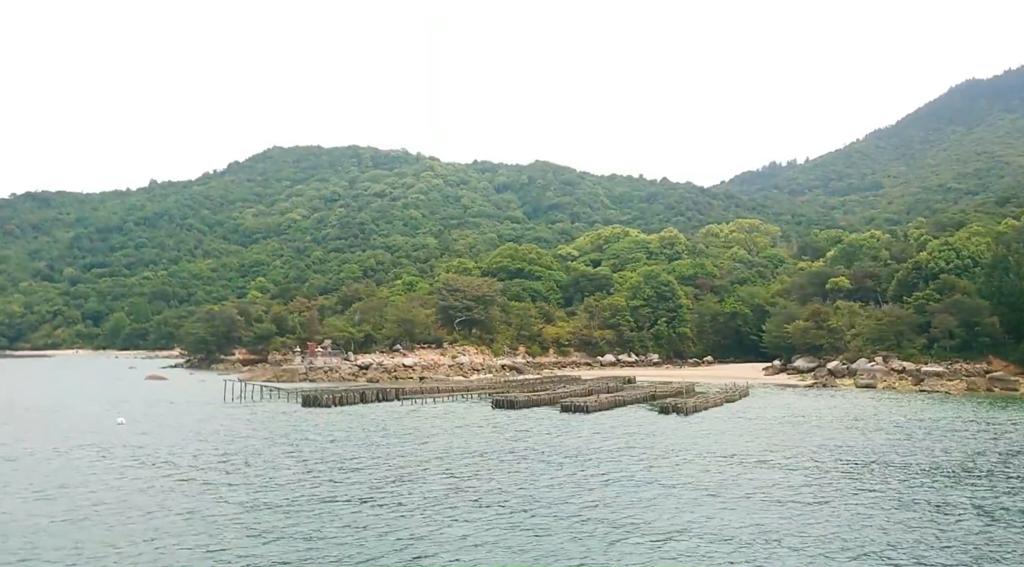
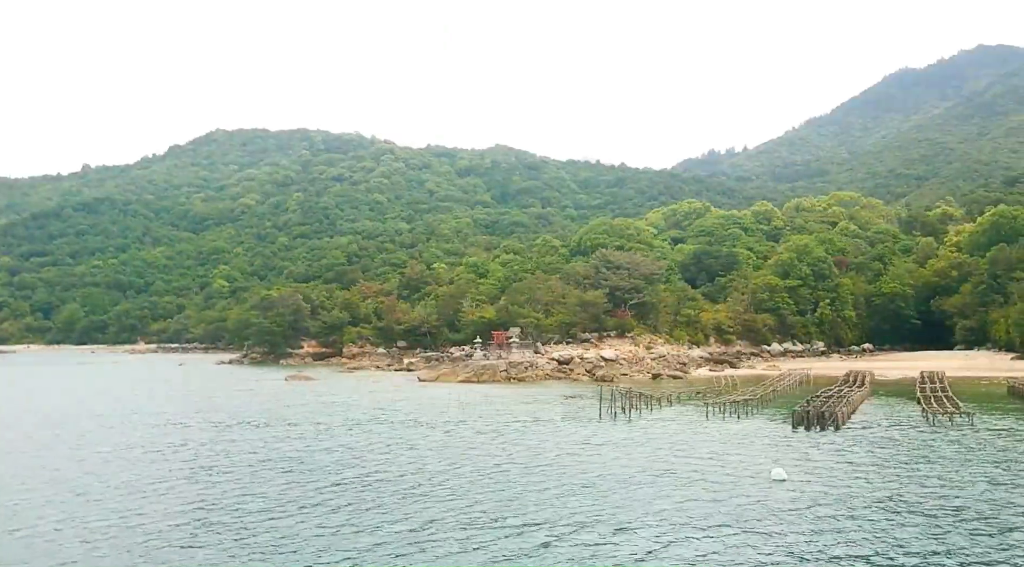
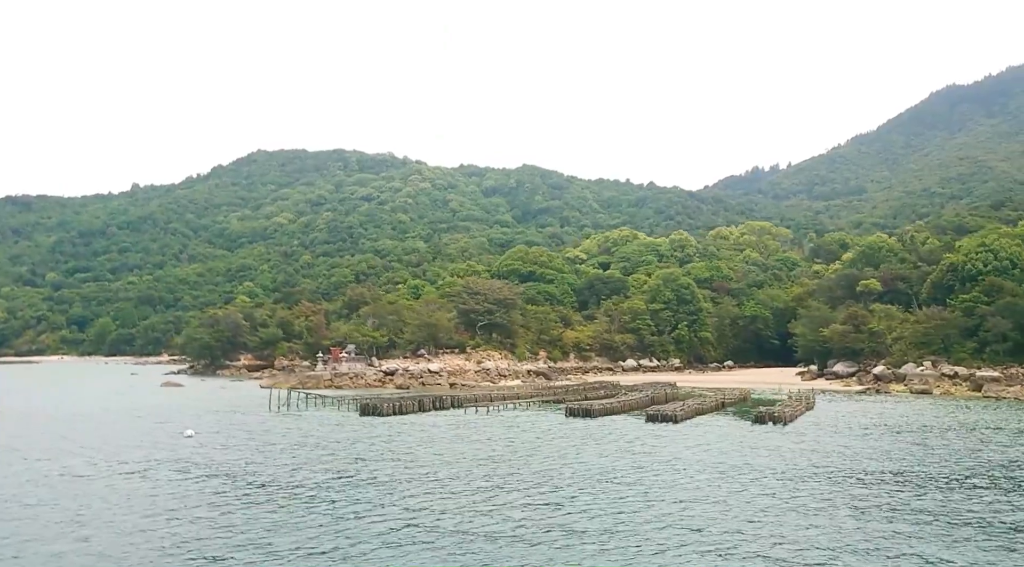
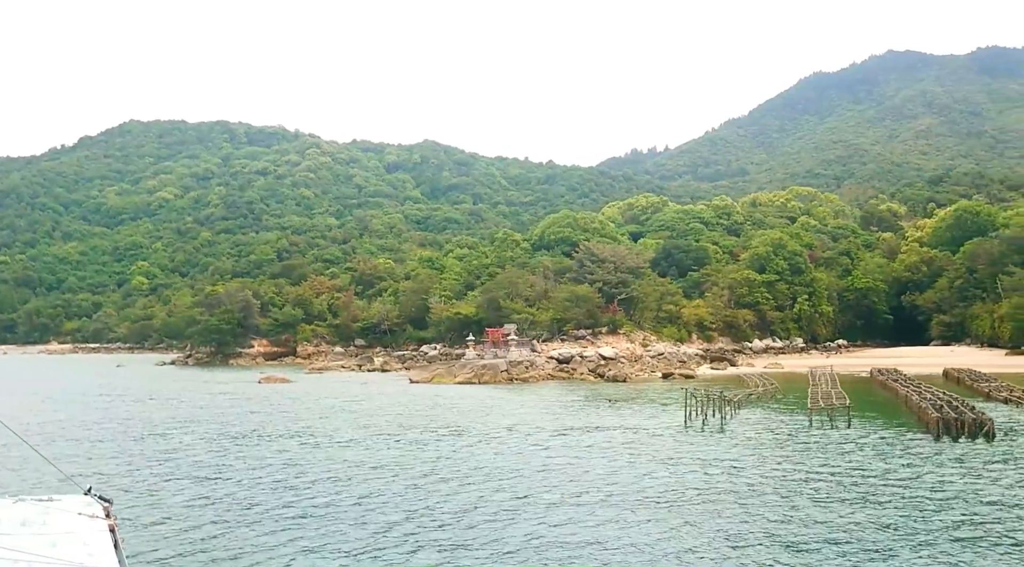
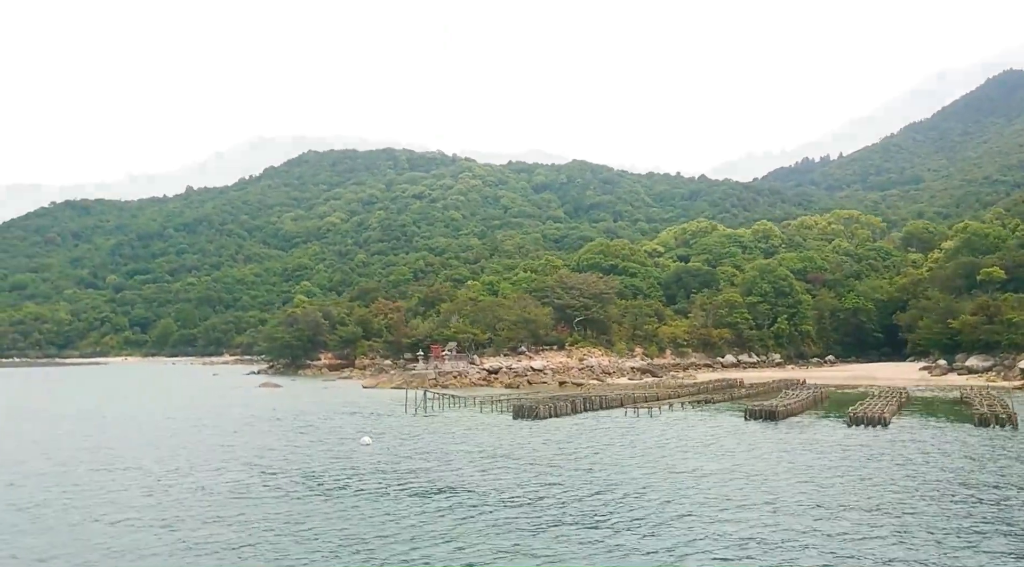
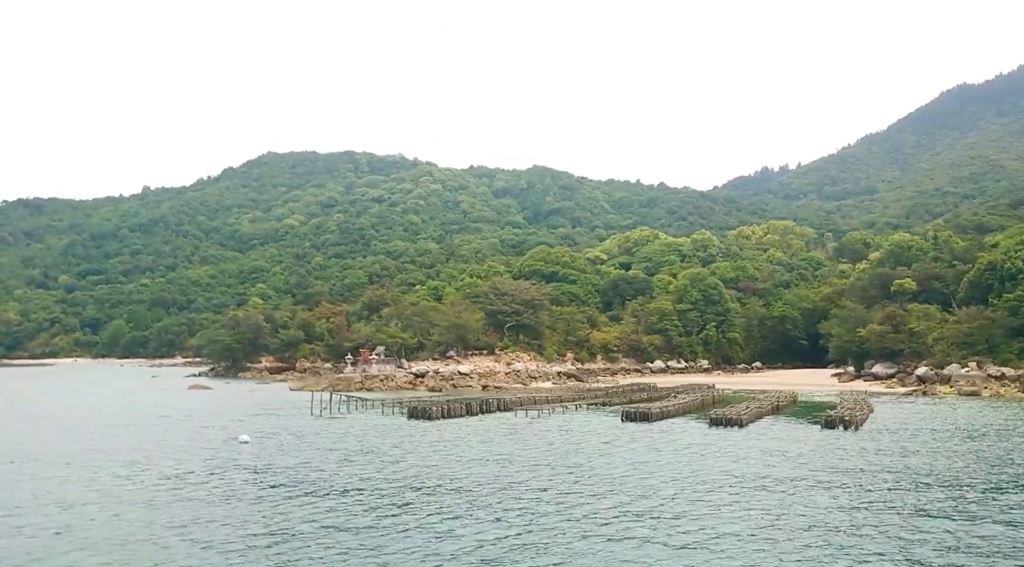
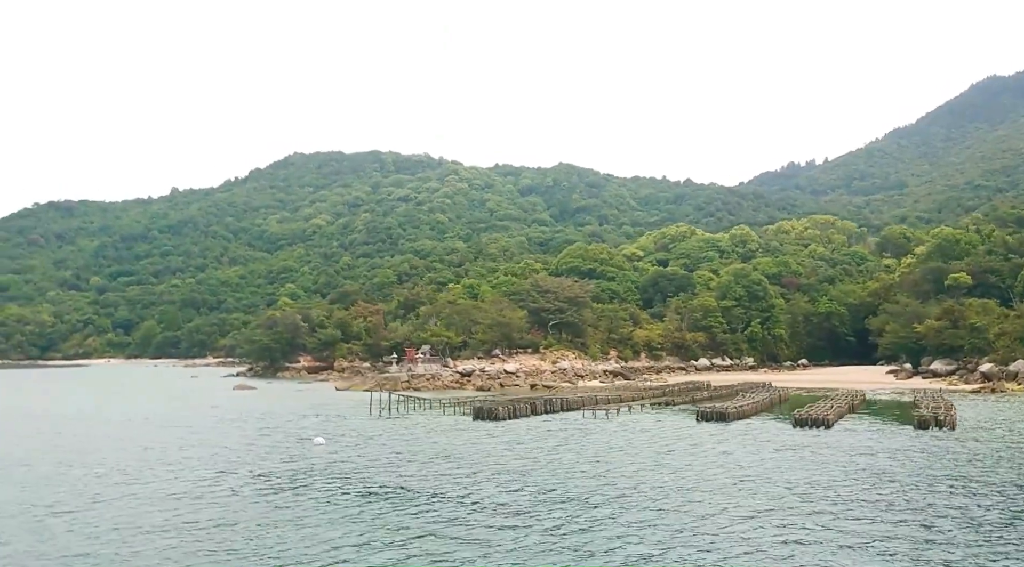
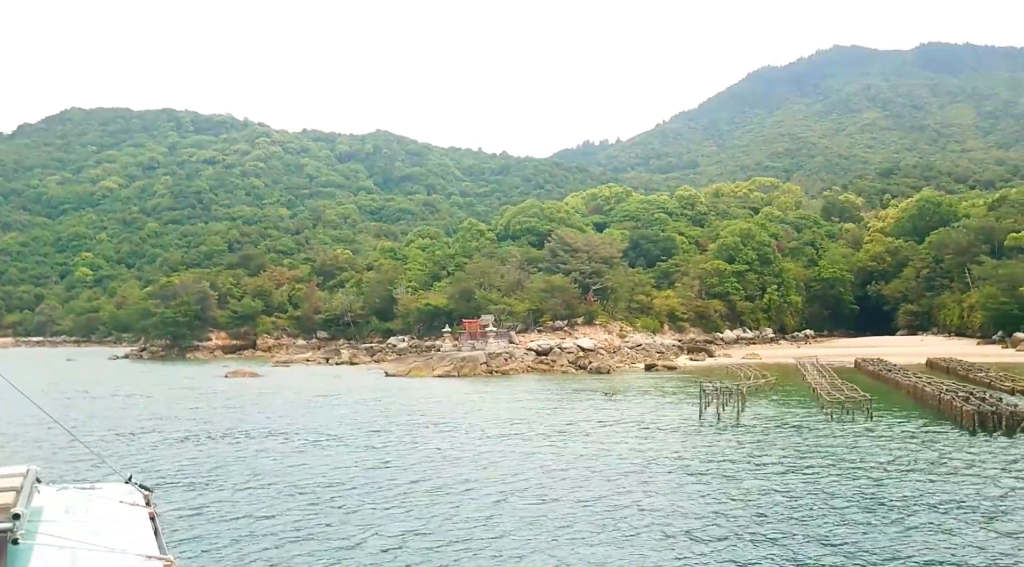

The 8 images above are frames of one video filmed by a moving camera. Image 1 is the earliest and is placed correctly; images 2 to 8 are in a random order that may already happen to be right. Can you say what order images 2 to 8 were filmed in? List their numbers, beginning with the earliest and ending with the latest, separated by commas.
3, 6, 7, 5, 2, 4, 8
